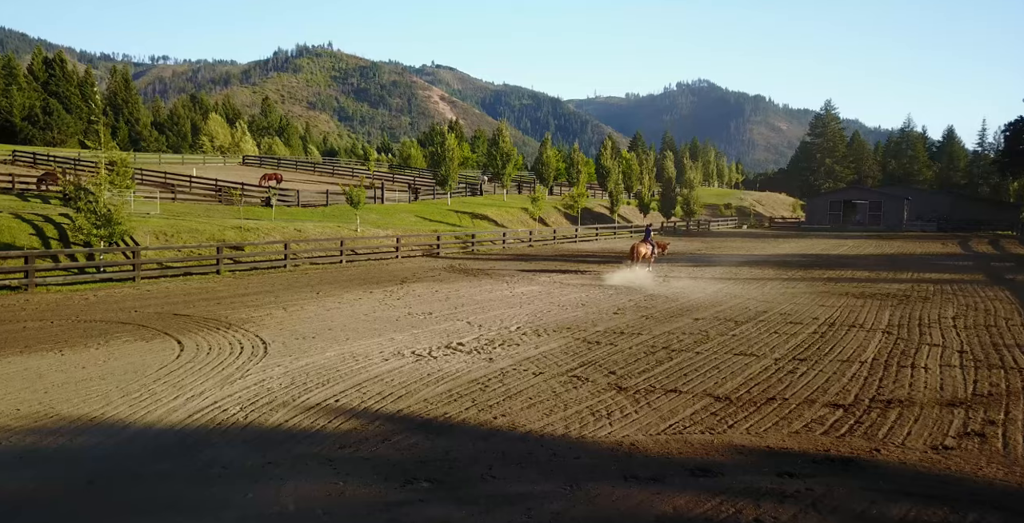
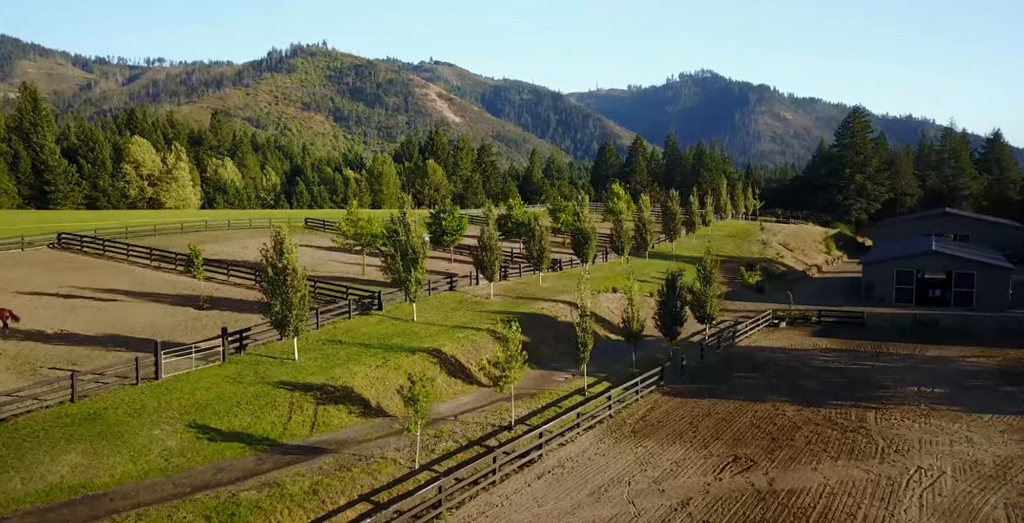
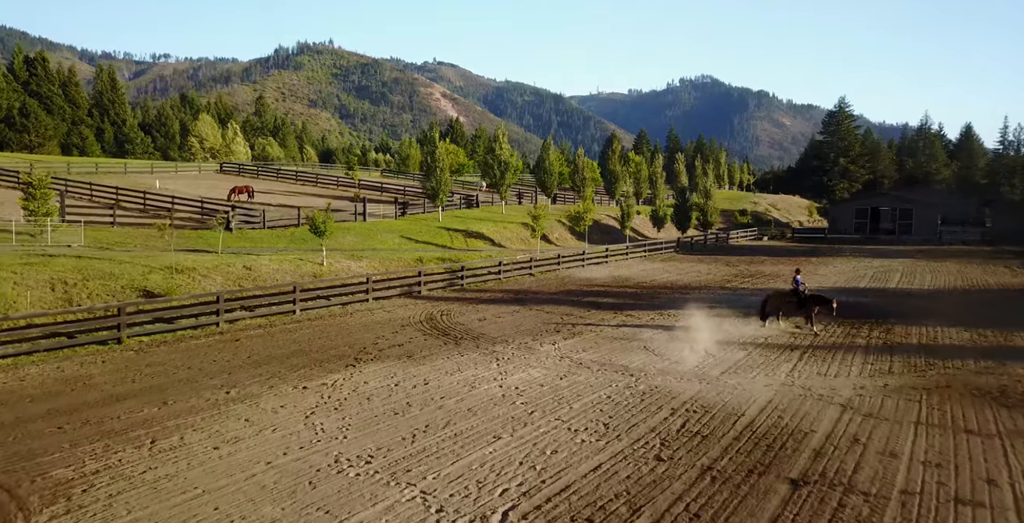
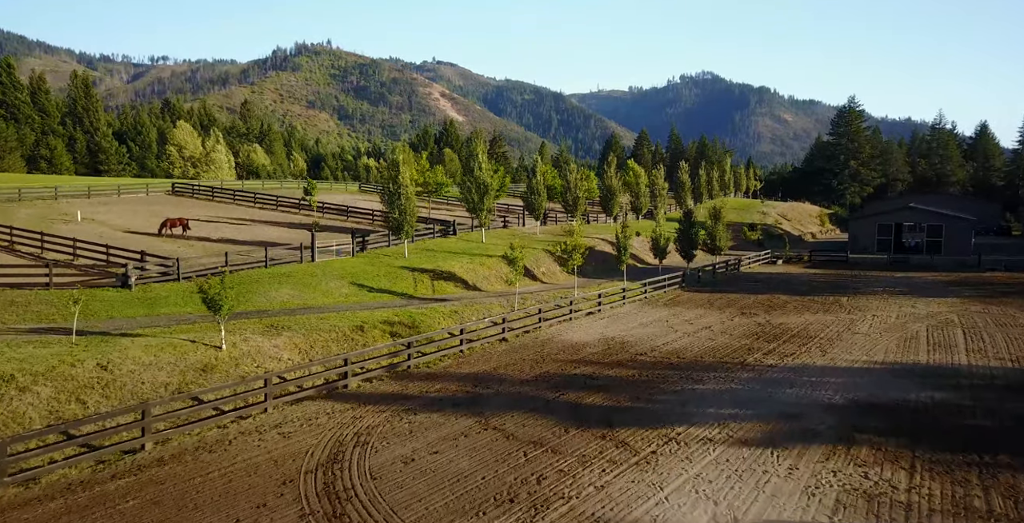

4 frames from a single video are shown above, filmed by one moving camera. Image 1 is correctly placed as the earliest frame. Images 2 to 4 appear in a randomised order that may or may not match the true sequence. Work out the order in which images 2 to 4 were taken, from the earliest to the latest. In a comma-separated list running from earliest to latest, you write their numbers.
3, 4, 2
